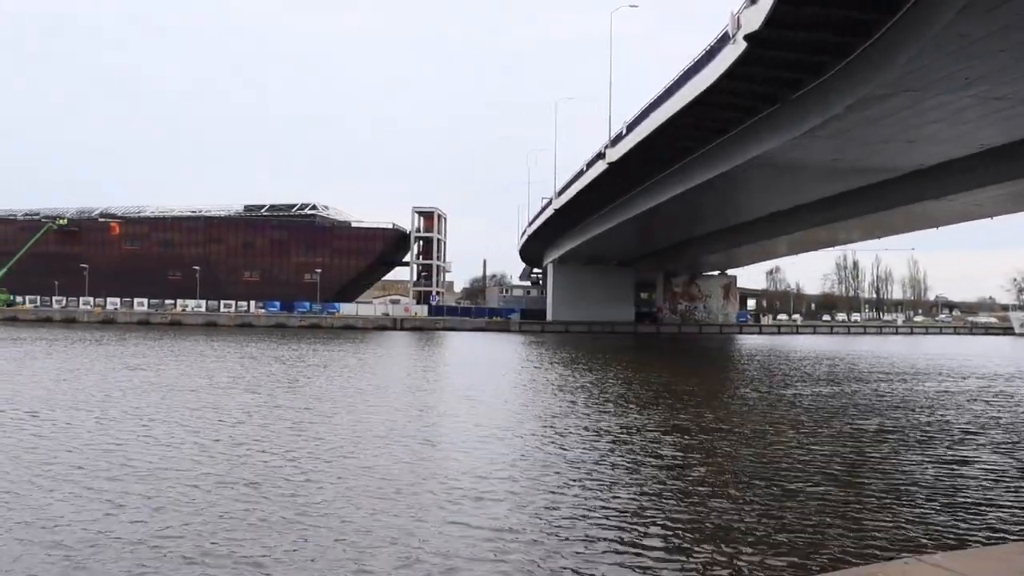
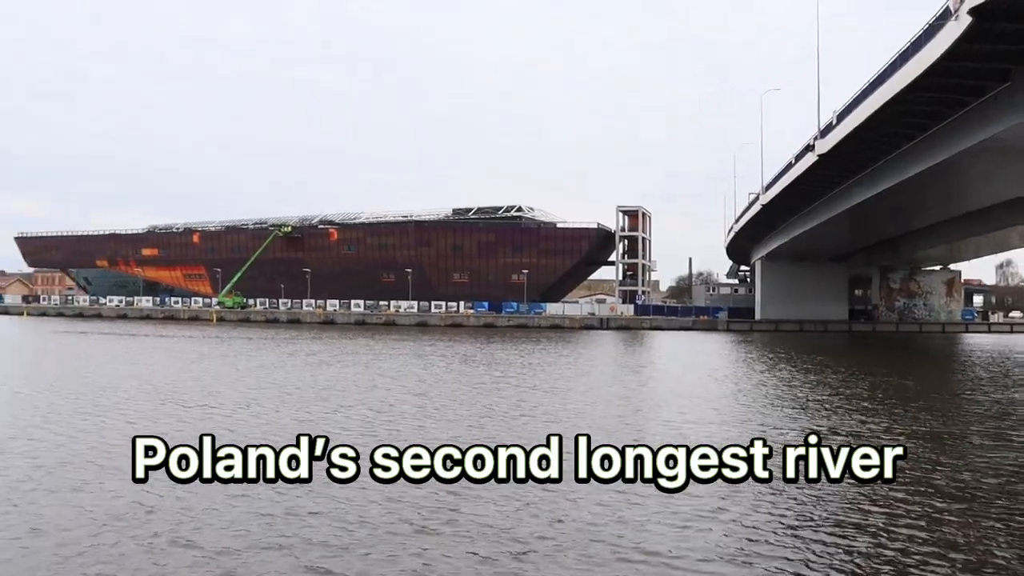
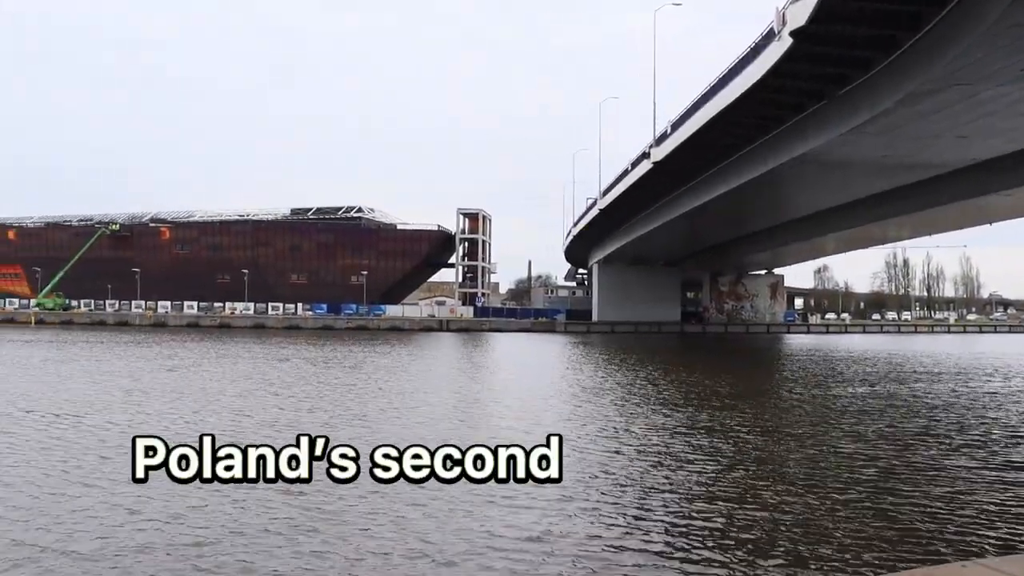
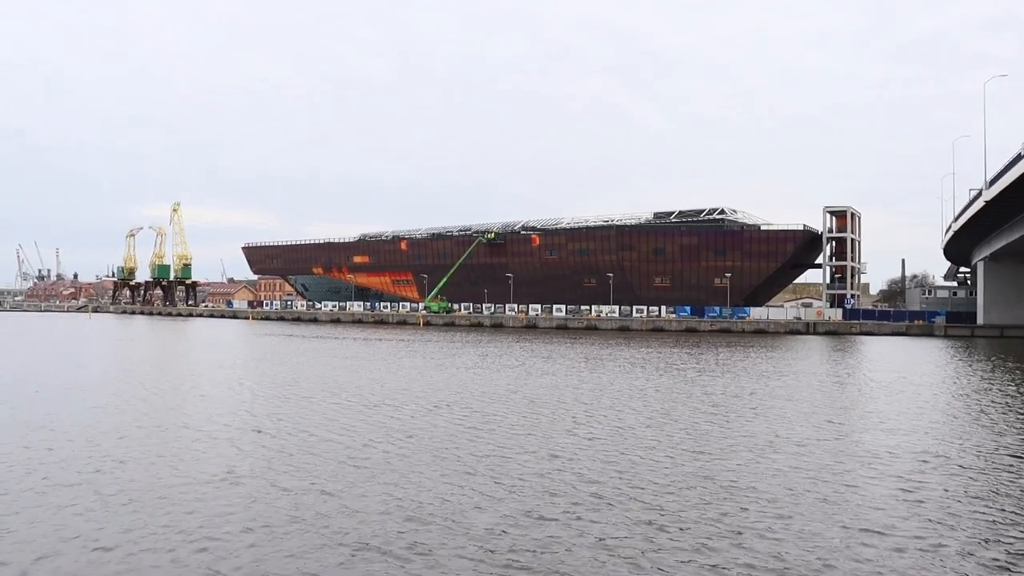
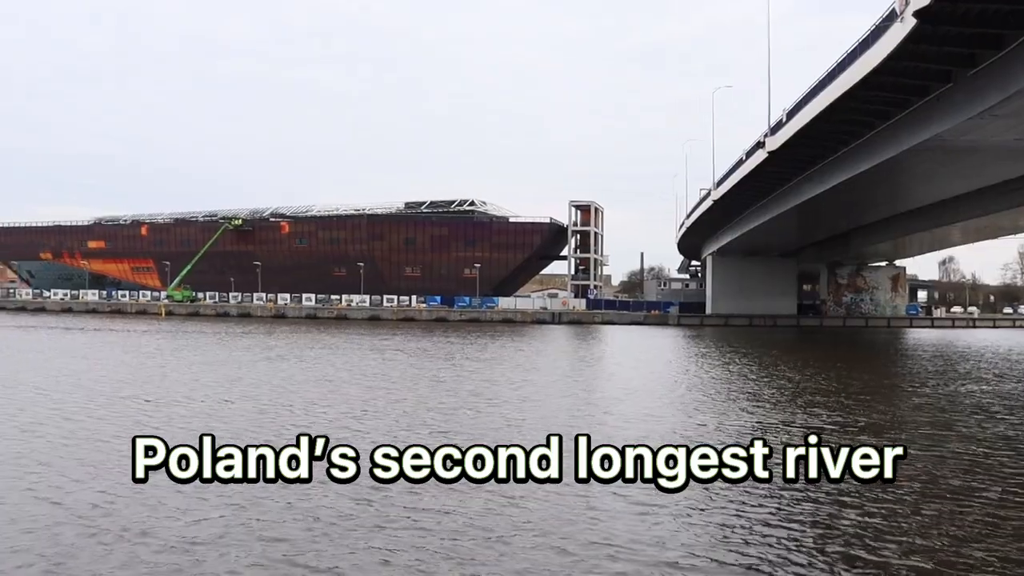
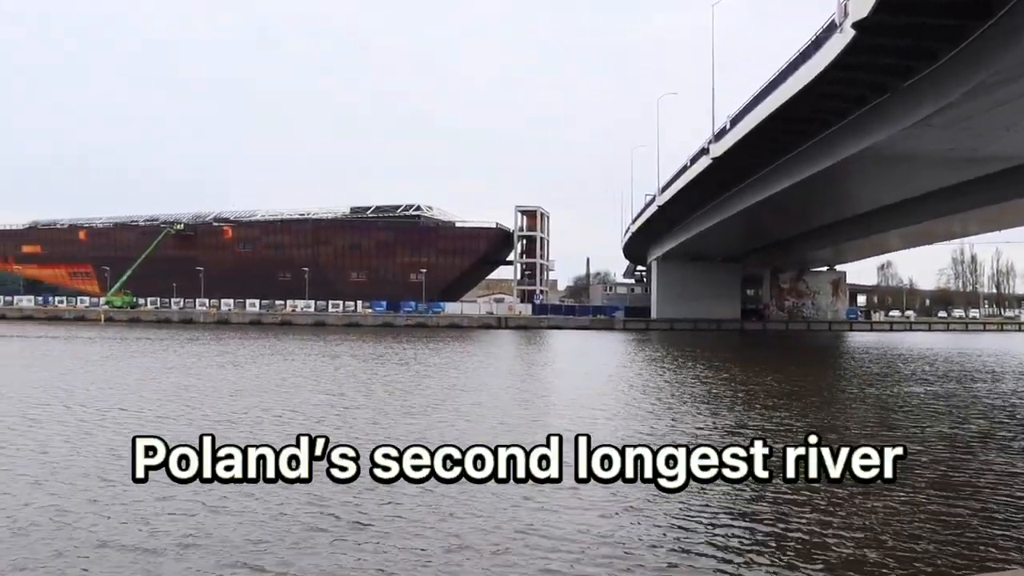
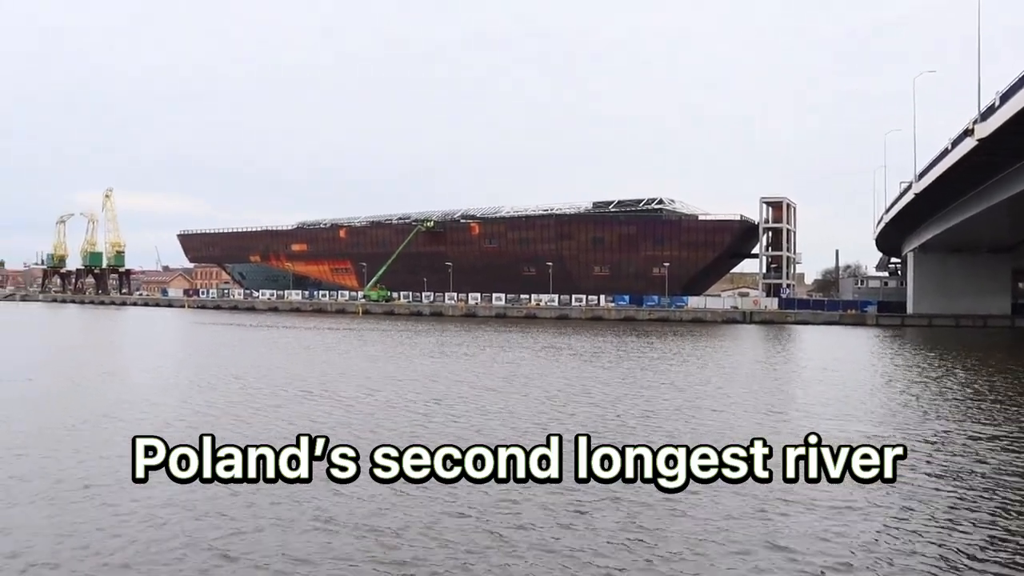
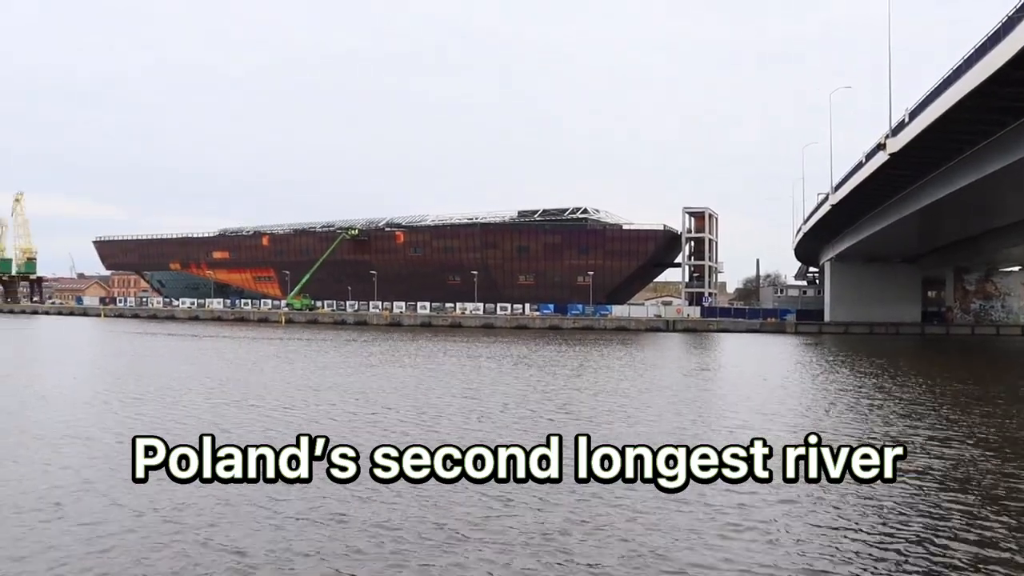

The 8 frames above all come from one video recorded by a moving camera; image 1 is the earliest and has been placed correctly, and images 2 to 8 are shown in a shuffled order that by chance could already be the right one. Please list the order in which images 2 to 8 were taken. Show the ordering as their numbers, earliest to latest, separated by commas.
3, 6, 5, 2, 8, 7, 4
